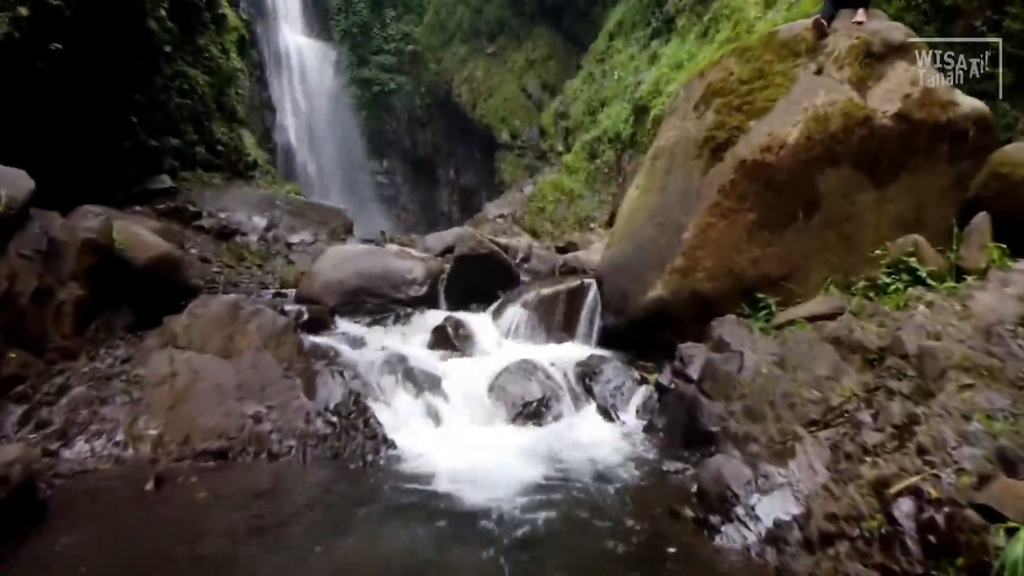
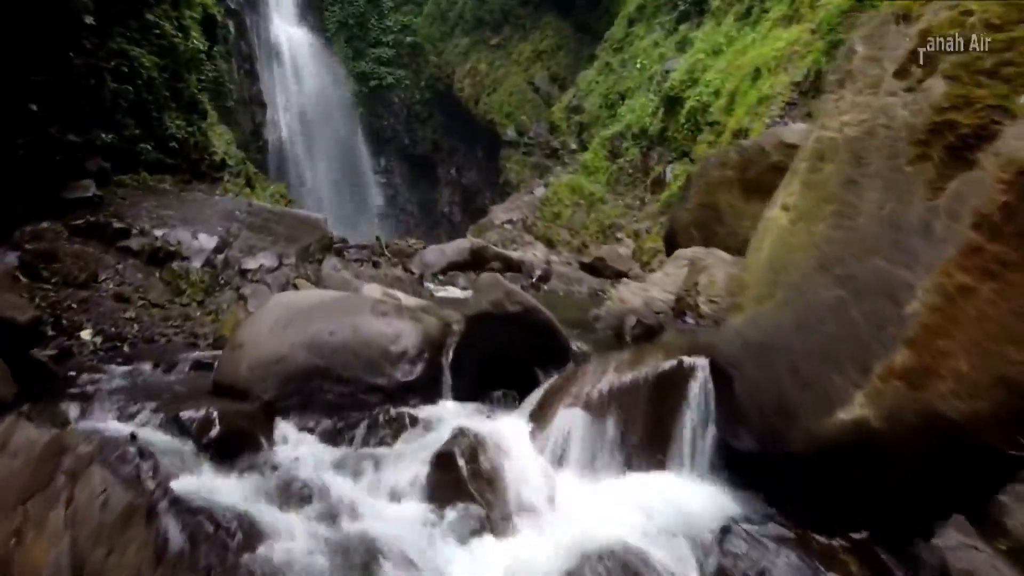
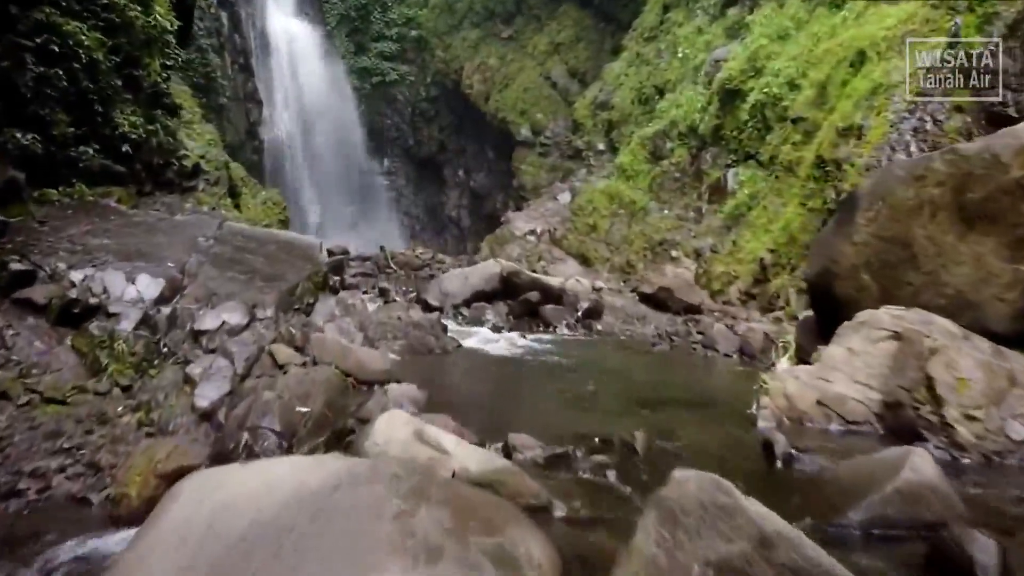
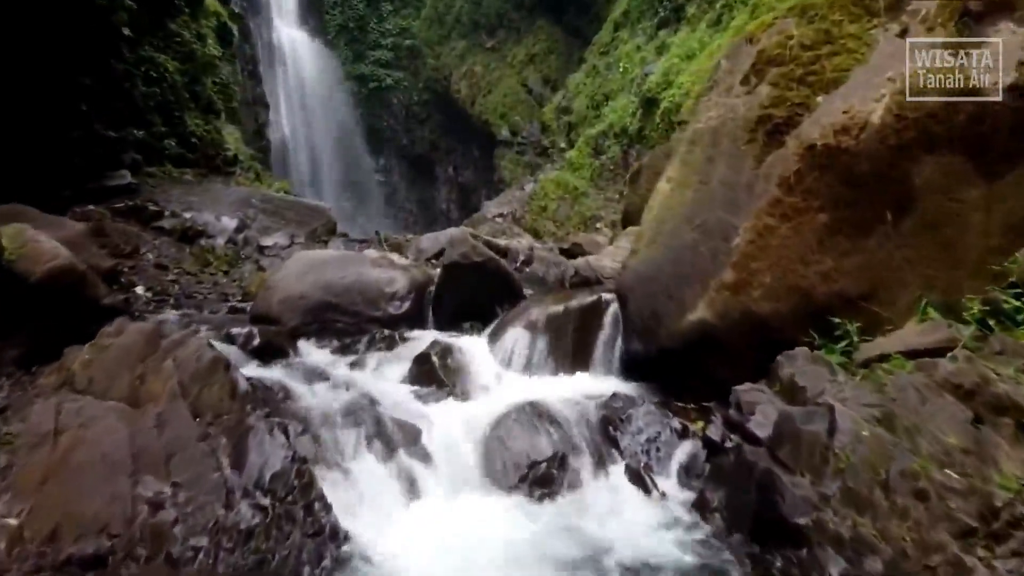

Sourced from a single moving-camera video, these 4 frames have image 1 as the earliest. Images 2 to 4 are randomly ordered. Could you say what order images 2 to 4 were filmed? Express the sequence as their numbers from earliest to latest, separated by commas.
4, 2, 3
